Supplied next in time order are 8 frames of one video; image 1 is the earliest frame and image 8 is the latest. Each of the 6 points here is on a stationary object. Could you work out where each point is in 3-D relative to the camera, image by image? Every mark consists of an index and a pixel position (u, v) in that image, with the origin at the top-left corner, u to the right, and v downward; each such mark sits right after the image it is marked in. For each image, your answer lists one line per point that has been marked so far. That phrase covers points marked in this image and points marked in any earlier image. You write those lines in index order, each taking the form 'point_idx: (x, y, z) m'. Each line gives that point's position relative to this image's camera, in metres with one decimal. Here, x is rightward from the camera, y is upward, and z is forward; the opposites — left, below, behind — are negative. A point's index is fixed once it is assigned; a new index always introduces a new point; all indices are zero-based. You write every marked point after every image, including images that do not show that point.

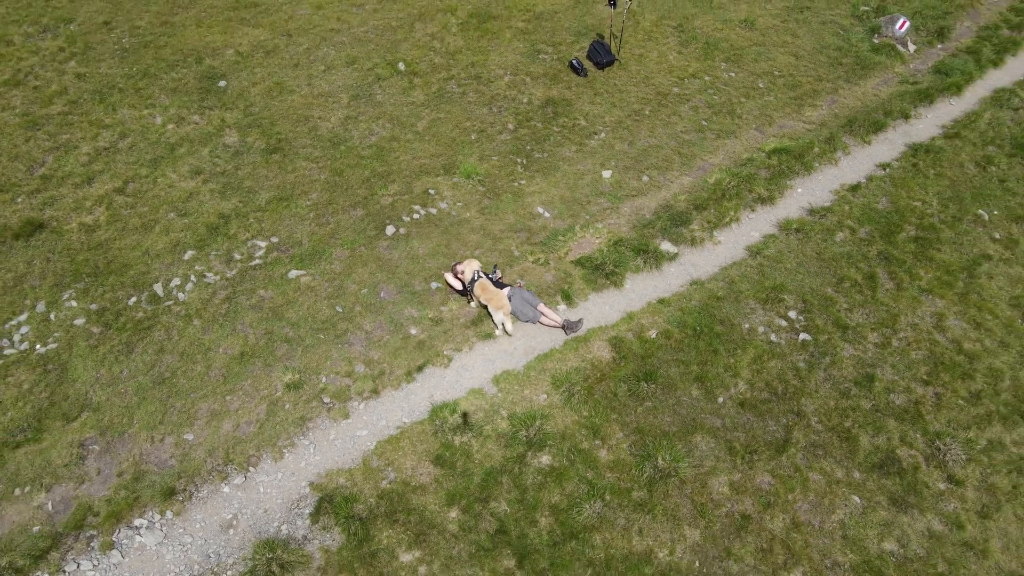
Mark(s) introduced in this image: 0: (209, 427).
0: (-4.3, -2.0, +10.7) m
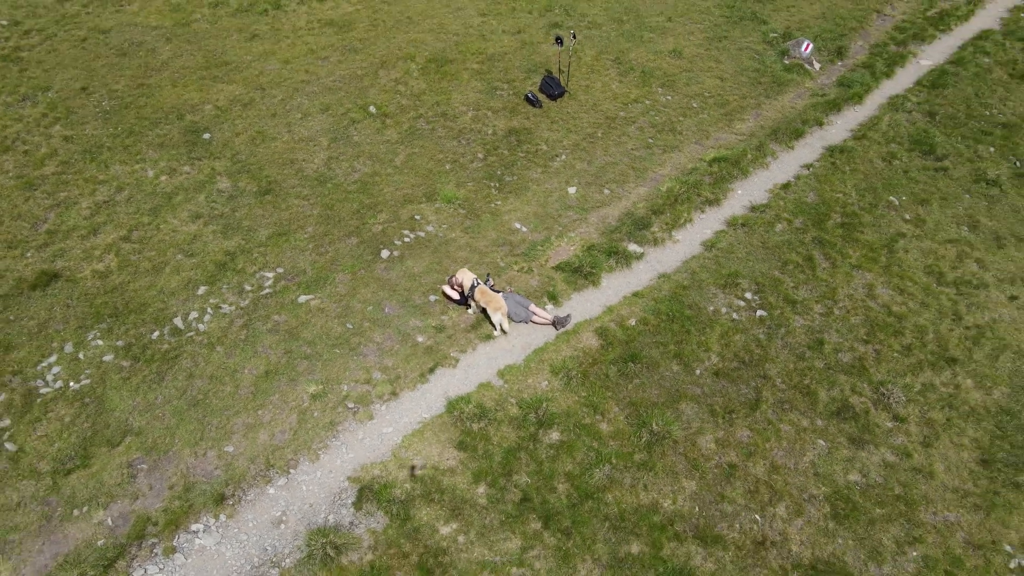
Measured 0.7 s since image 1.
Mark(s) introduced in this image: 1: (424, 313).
0: (-4.1, -2.3, +11.7) m
1: (-1.6, -0.4, +13.5) m
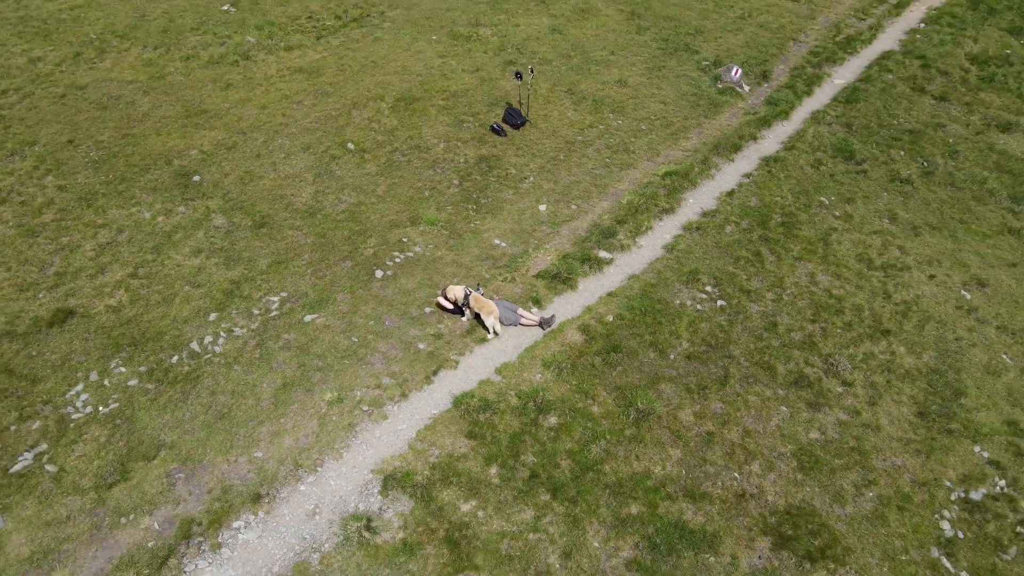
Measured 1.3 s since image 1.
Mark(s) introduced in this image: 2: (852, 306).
0: (-4.0, -2.6, +12.7) m
1: (-1.8, -0.7, +14.8) m
2: (+7.1, -0.4, +15.6) m
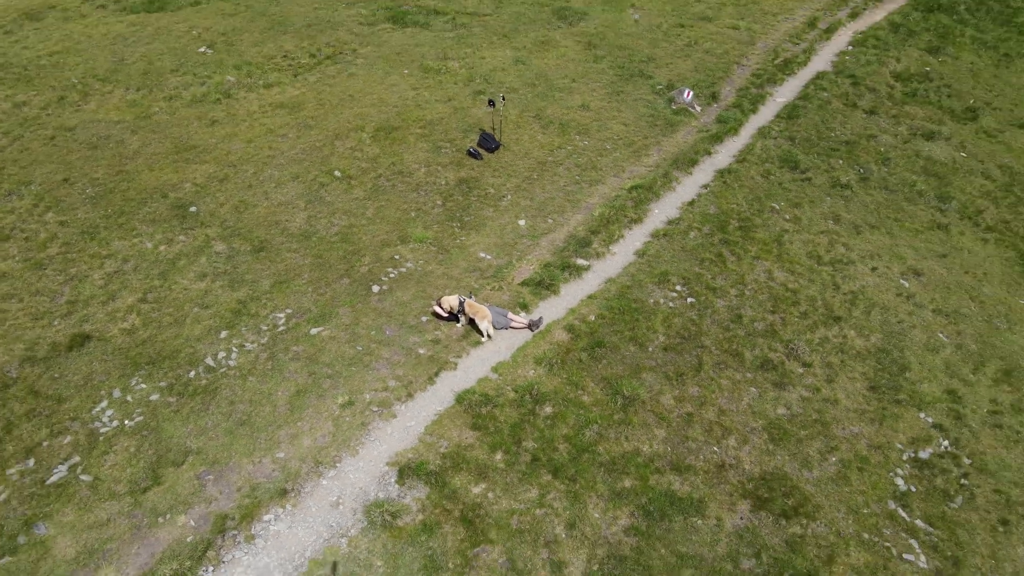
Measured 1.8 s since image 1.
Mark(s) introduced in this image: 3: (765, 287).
0: (-4.0, -2.8, +13.7) m
1: (-1.9, -0.9, +16.1) m
2: (+6.8, -0.2, +17.4) m
3: (+5.9, 0.0, +17.5) m
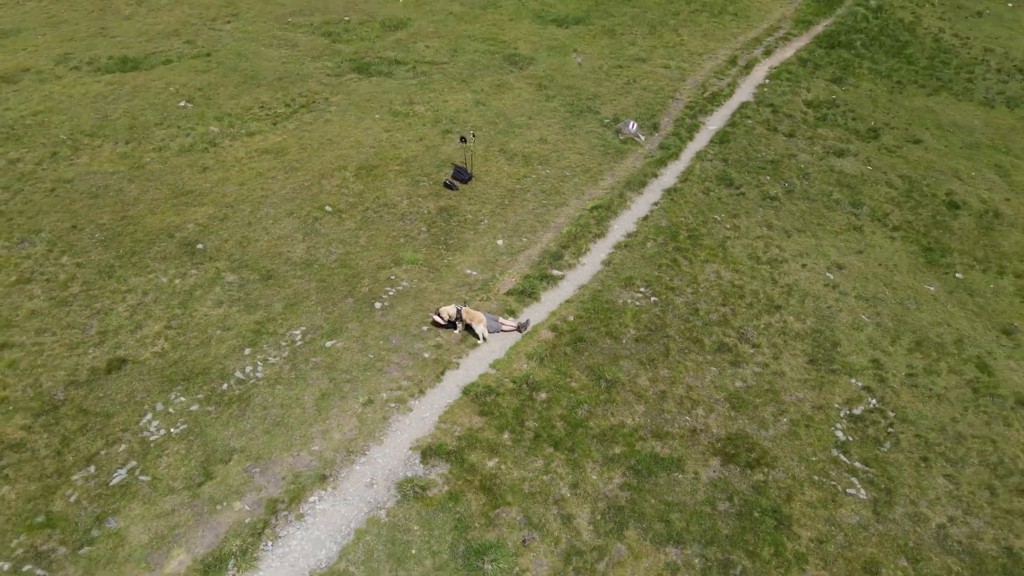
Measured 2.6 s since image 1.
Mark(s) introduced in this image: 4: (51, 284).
0: (-3.9, -3.1, +15.6) m
1: (-2.1, -1.2, +18.2) m
2: (+6.4, -0.1, +20.3) m
3: (+5.5, +0.1, +20.3) m
4: (-11.8, +0.1, +19.3) m
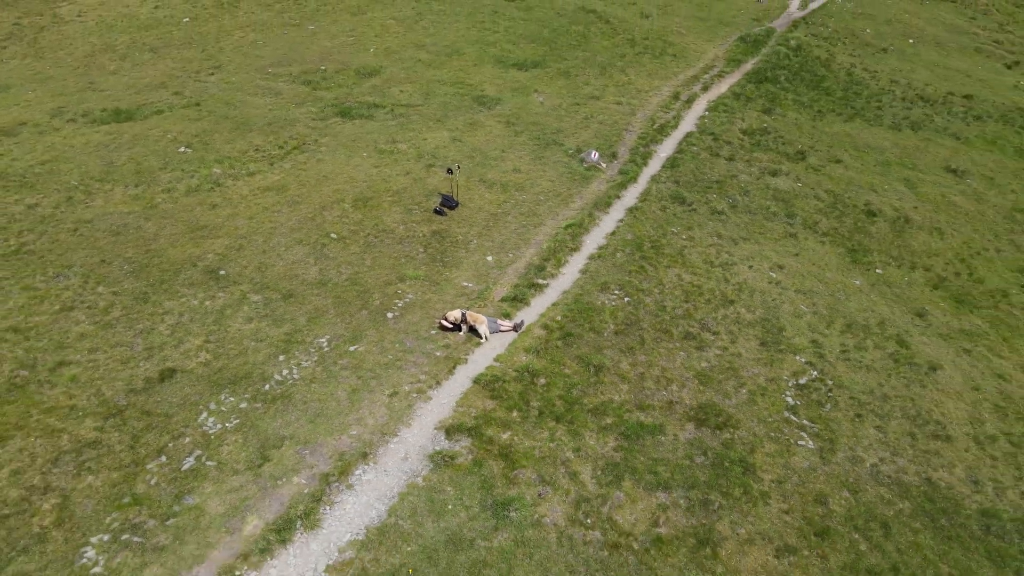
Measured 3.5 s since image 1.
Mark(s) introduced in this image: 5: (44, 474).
0: (-3.6, -3.3, +18.2) m
1: (-2.2, -1.4, +21.0) m
2: (+6.1, 0.0, +23.7) m
3: (+5.2, +0.1, +23.7) m
4: (-11.9, -0.6, +21.5) m
5: (-10.1, -4.0, +16.3) m
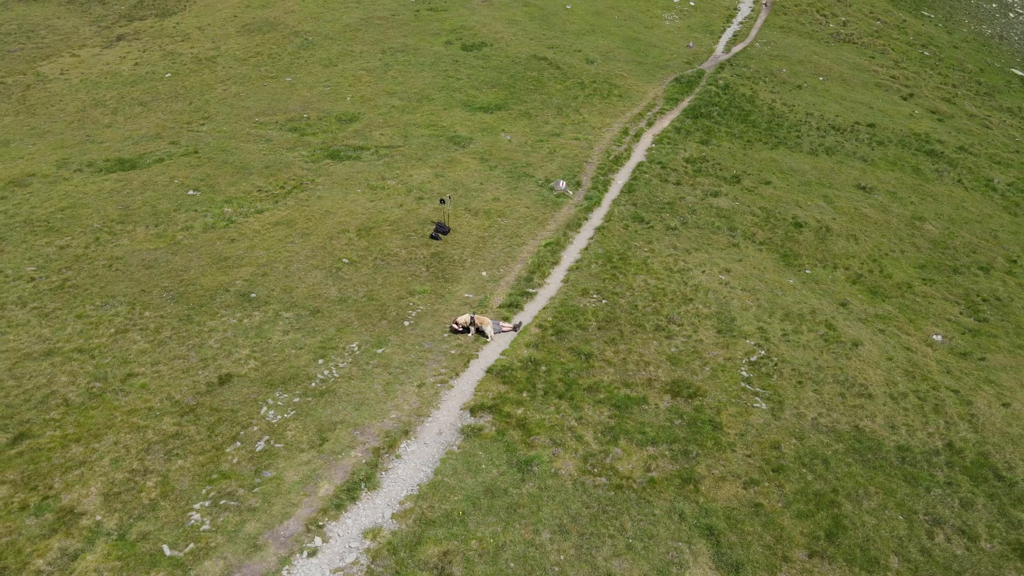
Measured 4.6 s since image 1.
0: (-3.3, -3.5, +21.8) m
1: (-2.1, -1.7, +24.8) m
2: (+5.9, -0.1, +28.2) m
3: (+4.9, 0.0, +28.2) m
4: (-11.9, -1.4, +24.5) m
5: (-9.6, -4.4, +19.4) m
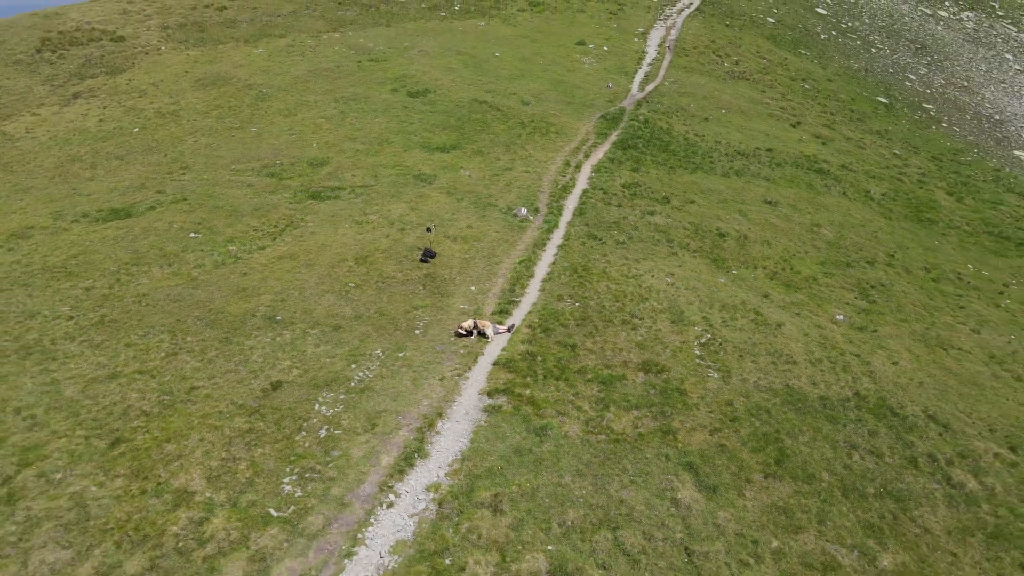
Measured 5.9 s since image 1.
0: (-2.9, -3.9, +26.5) m
1: (-2.3, -2.2, +29.6) m
2: (+5.2, -0.2, +34.0) m
3: (+4.3, -0.2, +33.9) m
4: (-11.9, -2.4, +28.2) m
5: (-8.8, -5.0, +23.3) m
